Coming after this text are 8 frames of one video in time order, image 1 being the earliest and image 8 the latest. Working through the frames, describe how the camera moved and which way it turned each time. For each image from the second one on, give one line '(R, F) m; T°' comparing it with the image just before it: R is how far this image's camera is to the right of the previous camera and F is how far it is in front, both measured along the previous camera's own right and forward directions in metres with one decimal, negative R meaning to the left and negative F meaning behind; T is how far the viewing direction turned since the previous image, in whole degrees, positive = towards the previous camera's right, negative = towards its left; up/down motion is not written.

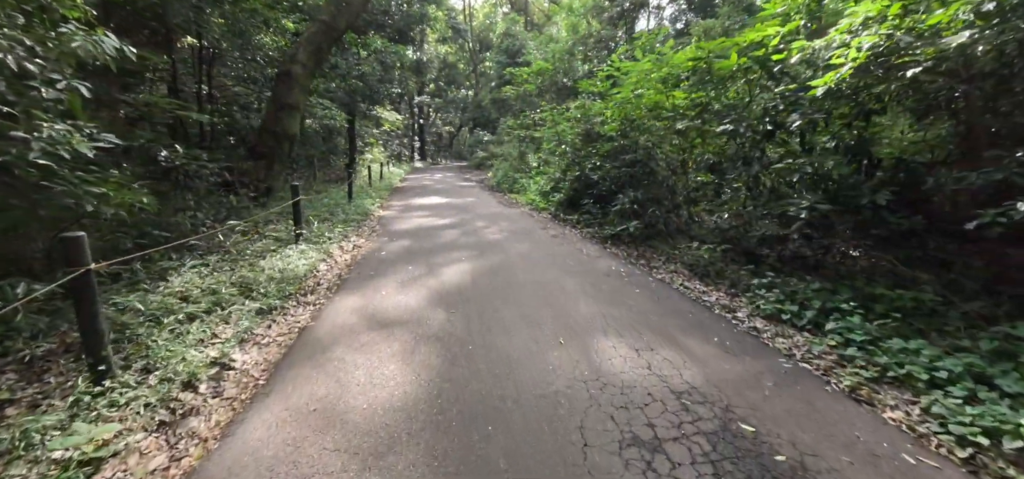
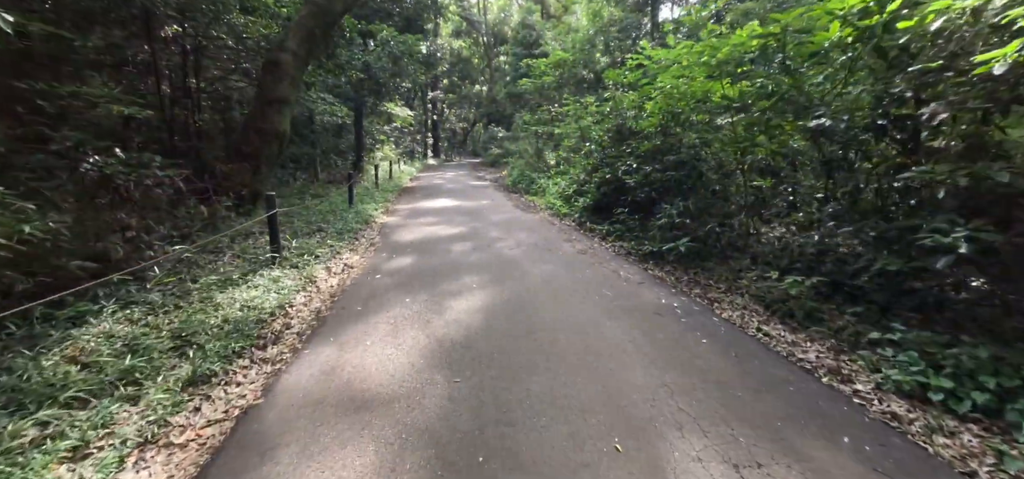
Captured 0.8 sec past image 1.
(-0.1, +1.5) m; -2°
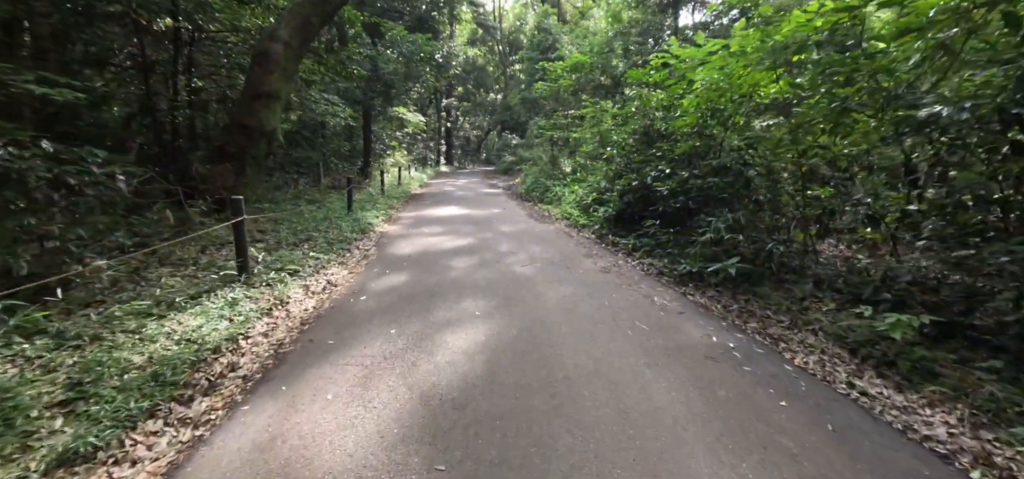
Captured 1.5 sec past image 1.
(0.0, +1.1) m; -2°
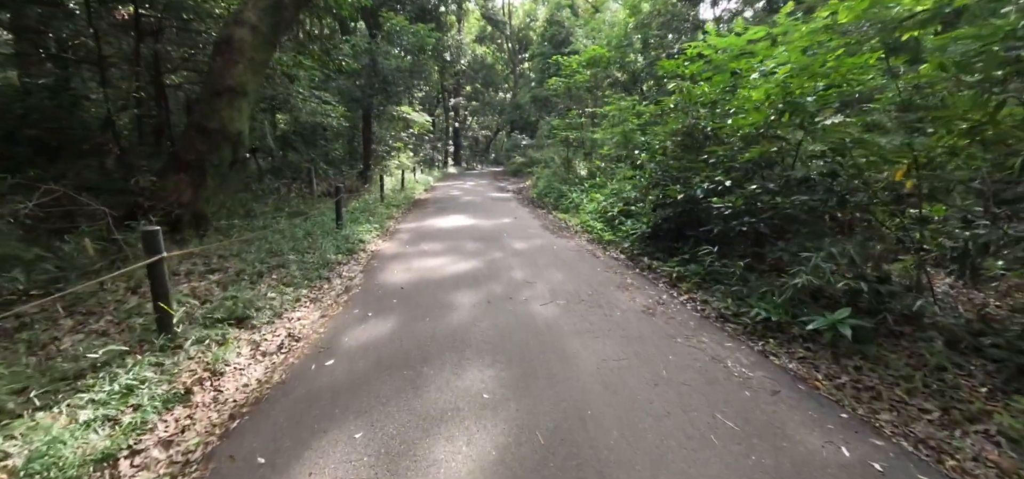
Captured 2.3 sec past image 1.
(-0.1, +1.5) m; -1°
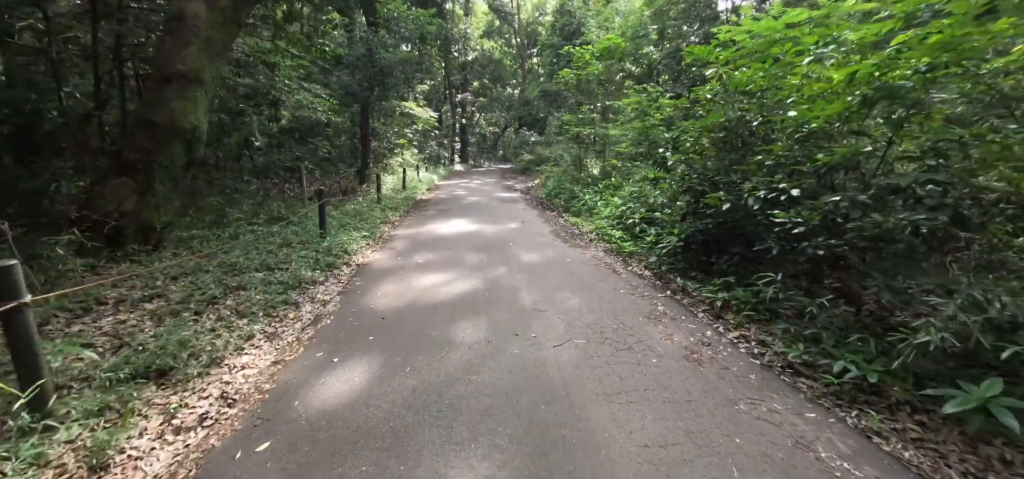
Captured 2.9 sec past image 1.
(0.0, +1.1) m; -1°
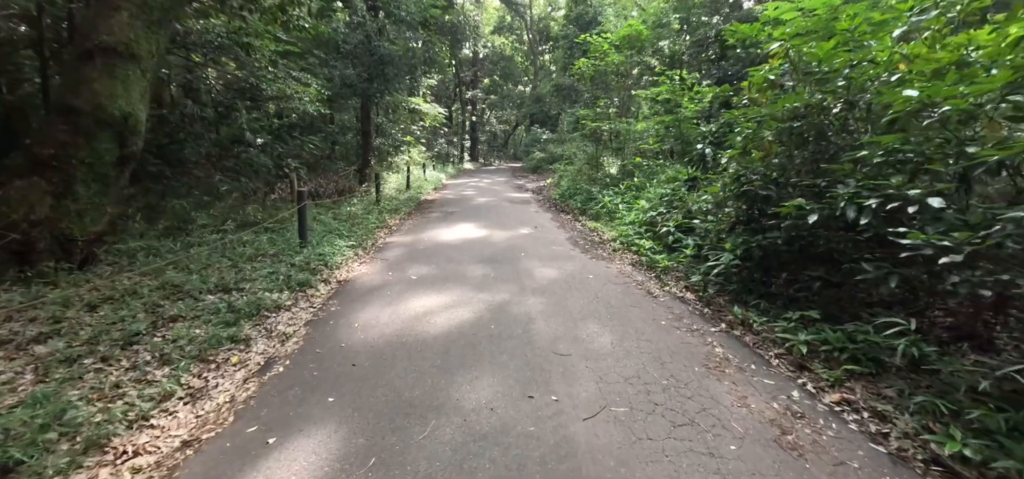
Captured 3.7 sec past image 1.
(0.0, +1.2) m; -1°
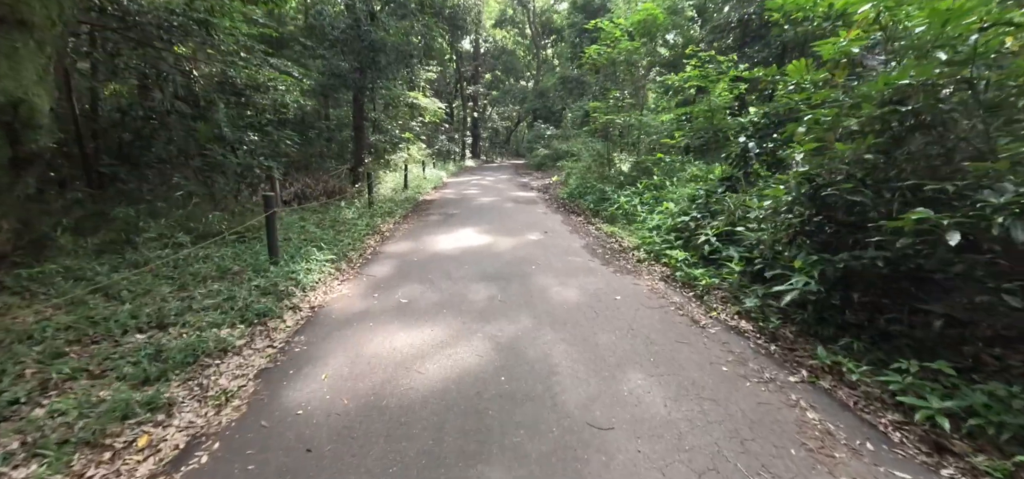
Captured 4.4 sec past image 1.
(-0.1, +1.1) m; 0°
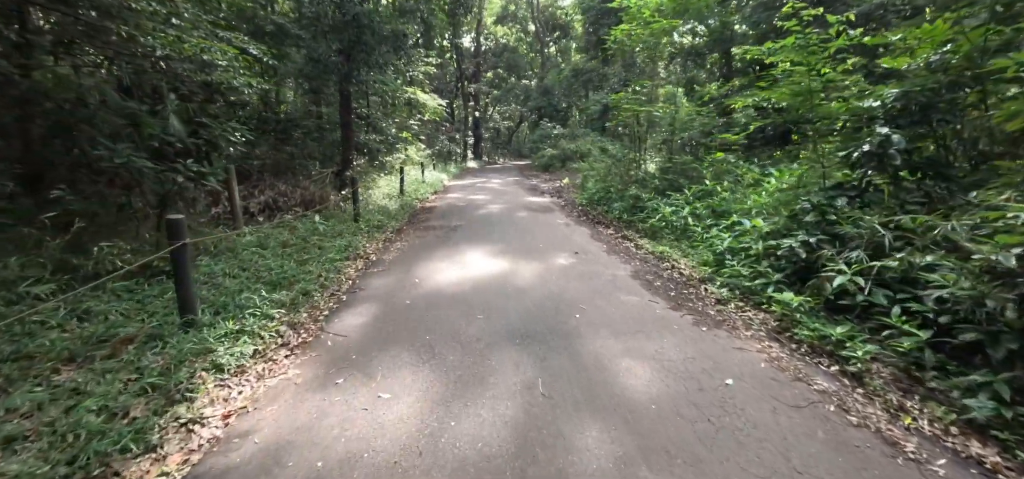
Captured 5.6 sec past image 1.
(-0.3, +2.0) m; 0°
